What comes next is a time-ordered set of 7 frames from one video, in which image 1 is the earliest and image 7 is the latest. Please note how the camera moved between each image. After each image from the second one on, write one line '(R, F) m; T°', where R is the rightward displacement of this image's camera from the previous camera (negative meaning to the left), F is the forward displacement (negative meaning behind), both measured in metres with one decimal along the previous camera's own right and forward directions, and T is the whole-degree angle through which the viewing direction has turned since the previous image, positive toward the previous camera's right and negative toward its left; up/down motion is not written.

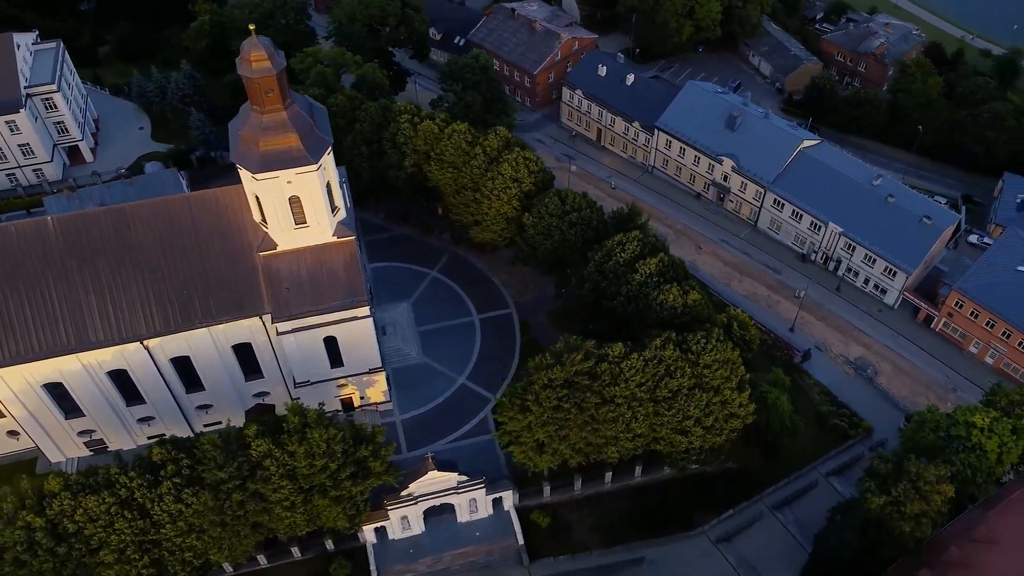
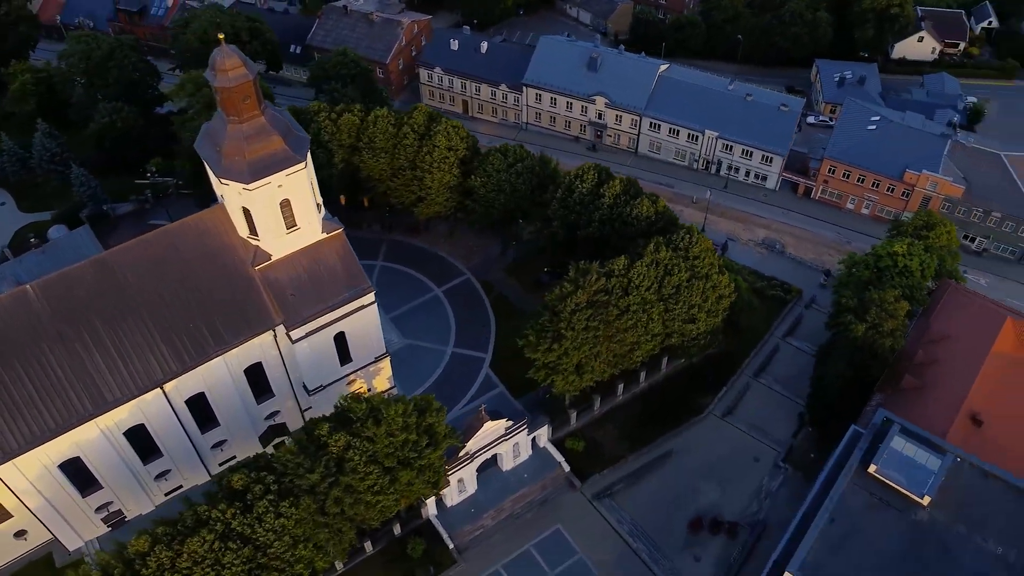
(-12.6, -1.5) m; +13°
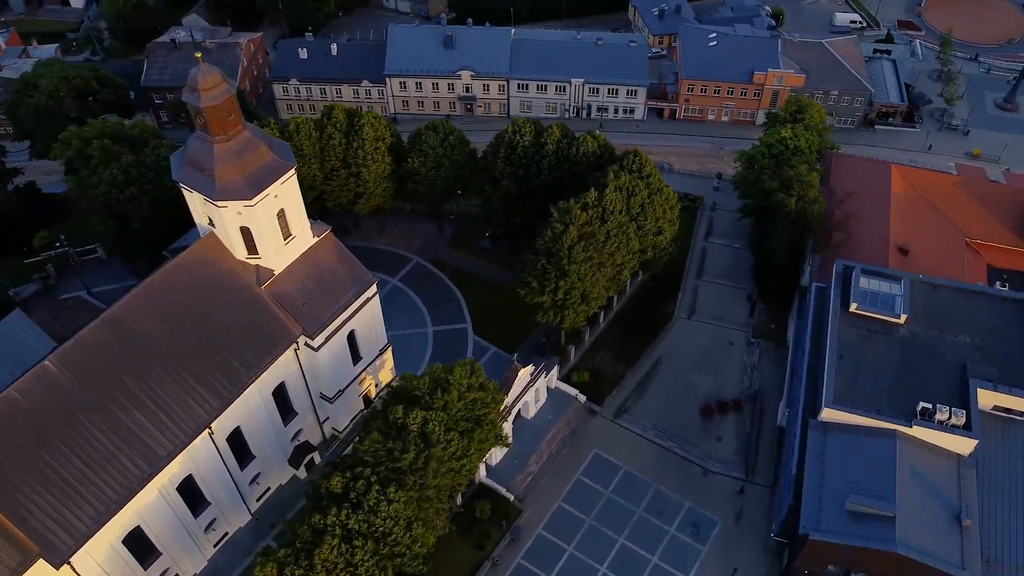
(-12.8, -1.2) m; +13°
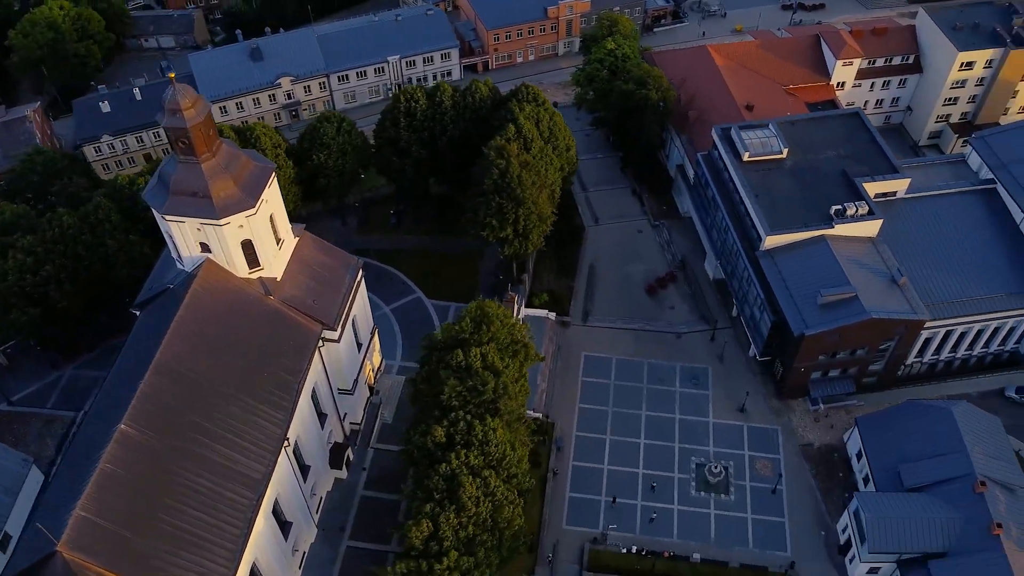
(-15.8, -1.6) m; +17°
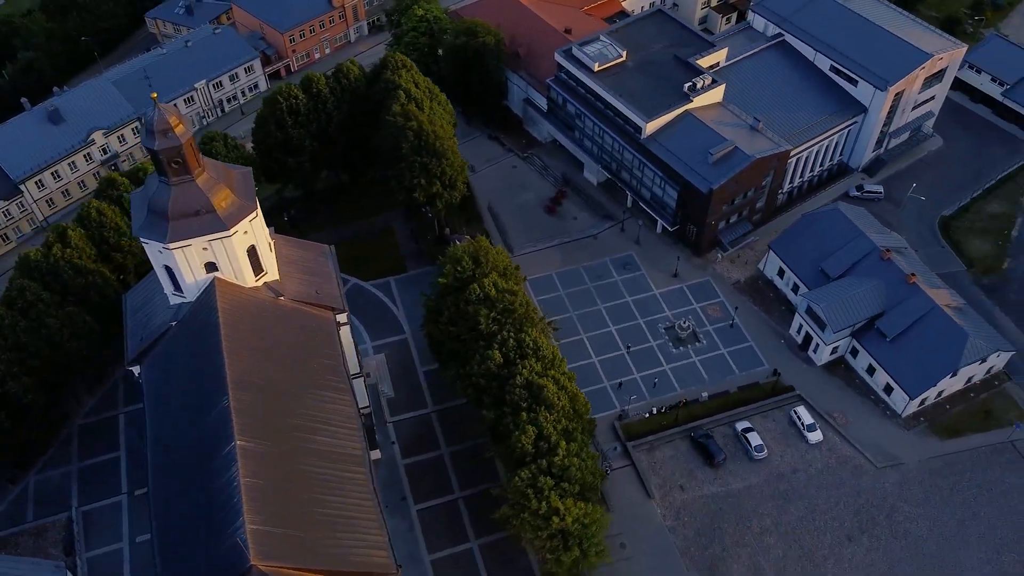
(-15.7, -1.8) m; +17°
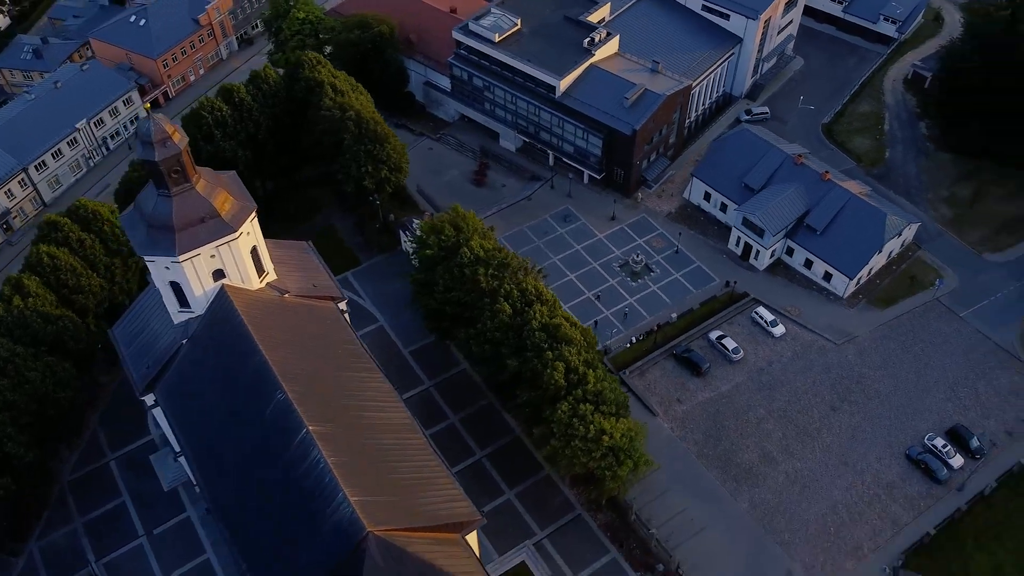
(-9.2, -1.5) m; +10°
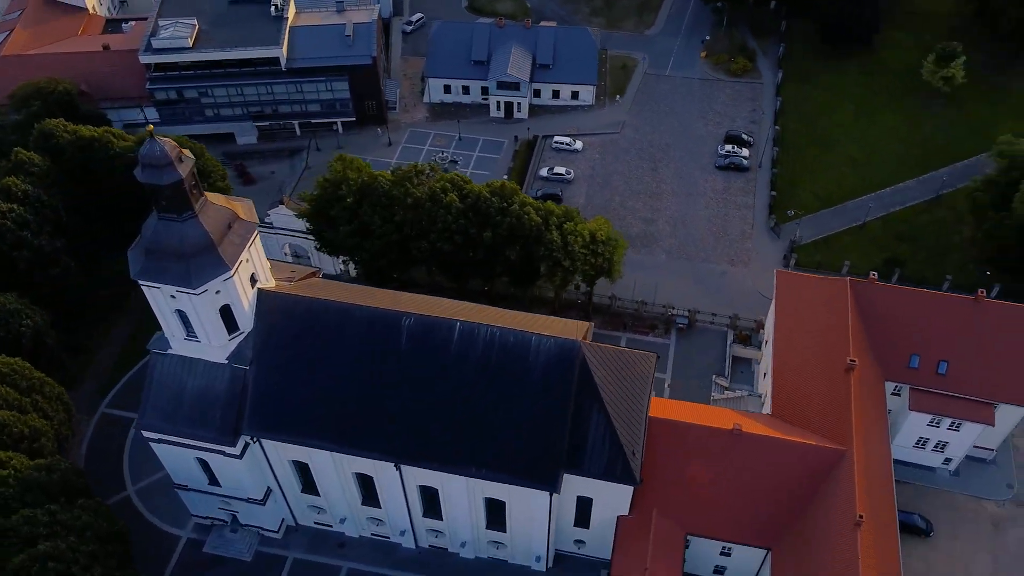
(-26.3, +0.6) m; +27°
